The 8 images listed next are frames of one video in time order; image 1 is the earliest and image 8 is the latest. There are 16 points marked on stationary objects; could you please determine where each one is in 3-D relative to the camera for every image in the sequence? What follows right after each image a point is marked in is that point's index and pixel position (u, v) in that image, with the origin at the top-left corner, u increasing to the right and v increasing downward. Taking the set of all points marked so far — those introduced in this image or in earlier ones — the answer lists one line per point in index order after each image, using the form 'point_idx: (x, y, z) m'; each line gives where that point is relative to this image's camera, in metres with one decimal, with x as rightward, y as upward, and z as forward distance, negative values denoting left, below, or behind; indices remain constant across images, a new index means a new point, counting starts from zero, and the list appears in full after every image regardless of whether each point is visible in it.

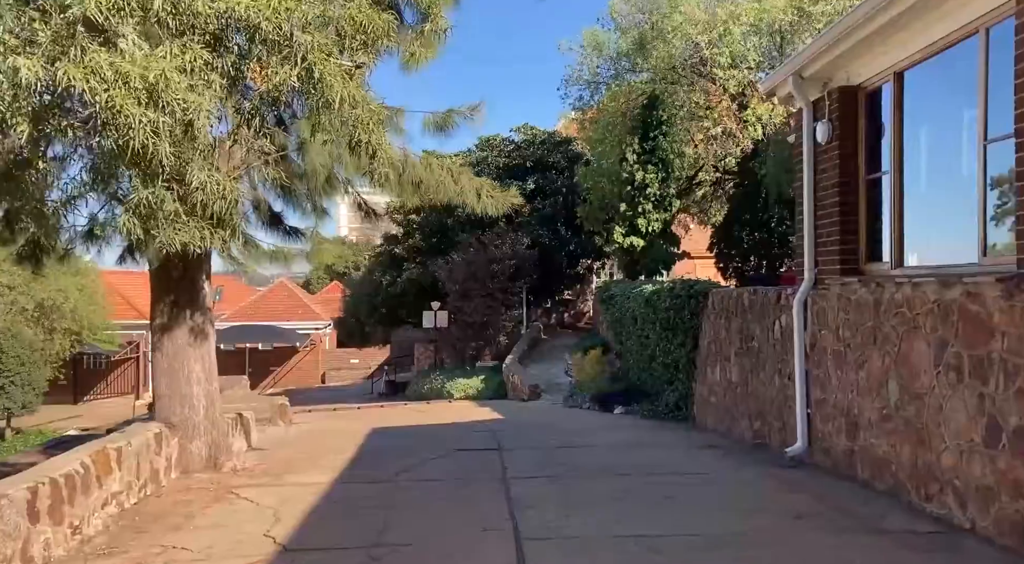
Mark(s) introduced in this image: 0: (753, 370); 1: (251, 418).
0: (+2.5, -0.9, +8.4) m
1: (-2.9, -1.5, +9.0) m
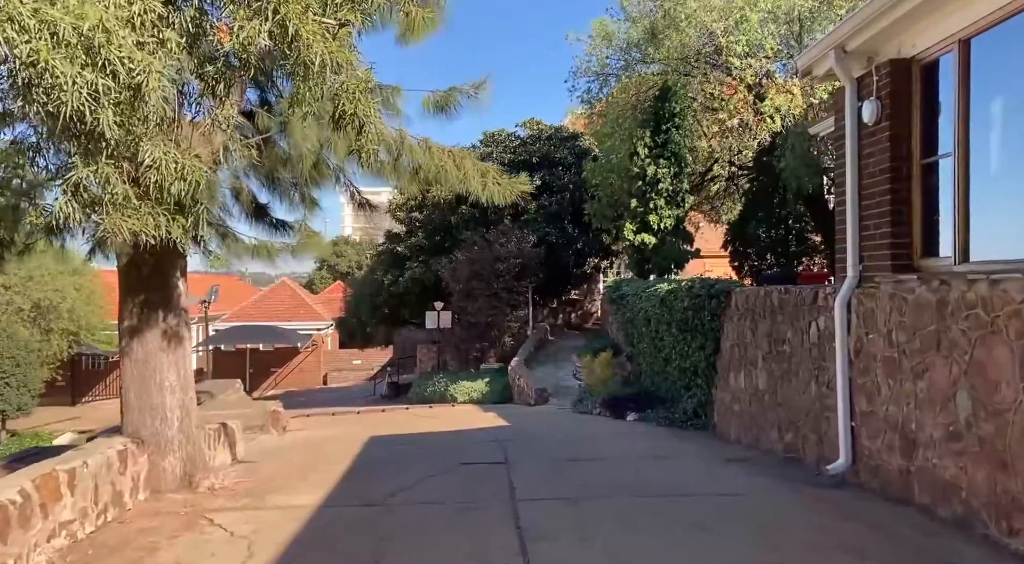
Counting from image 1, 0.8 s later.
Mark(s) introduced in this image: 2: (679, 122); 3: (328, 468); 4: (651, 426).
0: (+2.6, -0.9, +7.7) m
1: (-2.8, -1.5, +8.3) m
2: (+3.4, +3.2, +16.3) m
3: (-1.7, -1.8, +7.6) m
4: (+1.9, -2.0, +11.1) m
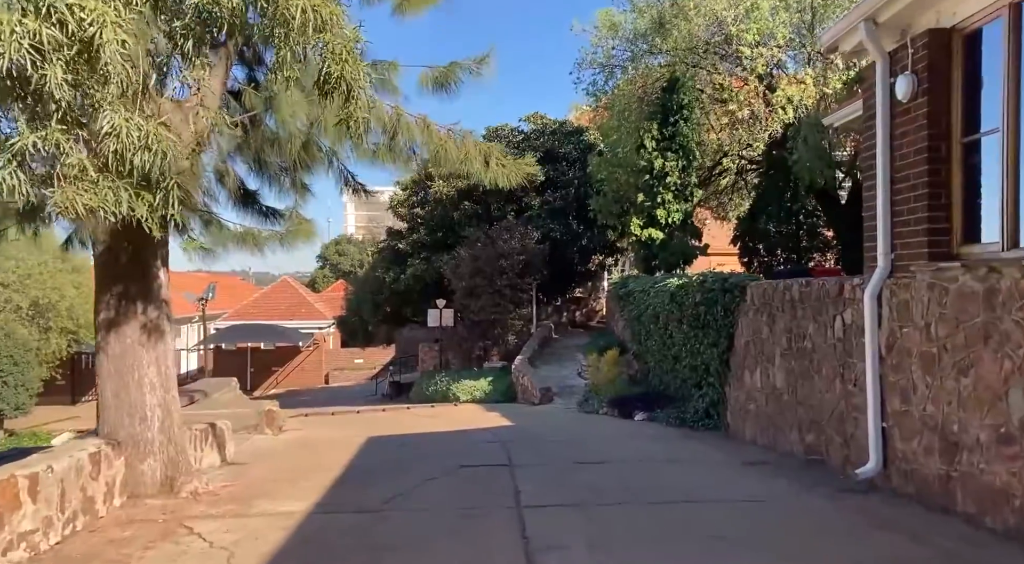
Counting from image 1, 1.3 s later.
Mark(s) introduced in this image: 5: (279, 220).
0: (+2.6, -0.8, +7.3) m
1: (-2.8, -1.4, +7.9) m
2: (+3.5, +3.3, +15.9) m
3: (-1.7, -1.7, +7.2) m
4: (+2.0, -1.9, +10.6) m
5: (-2.0, +0.5, +7.0) m
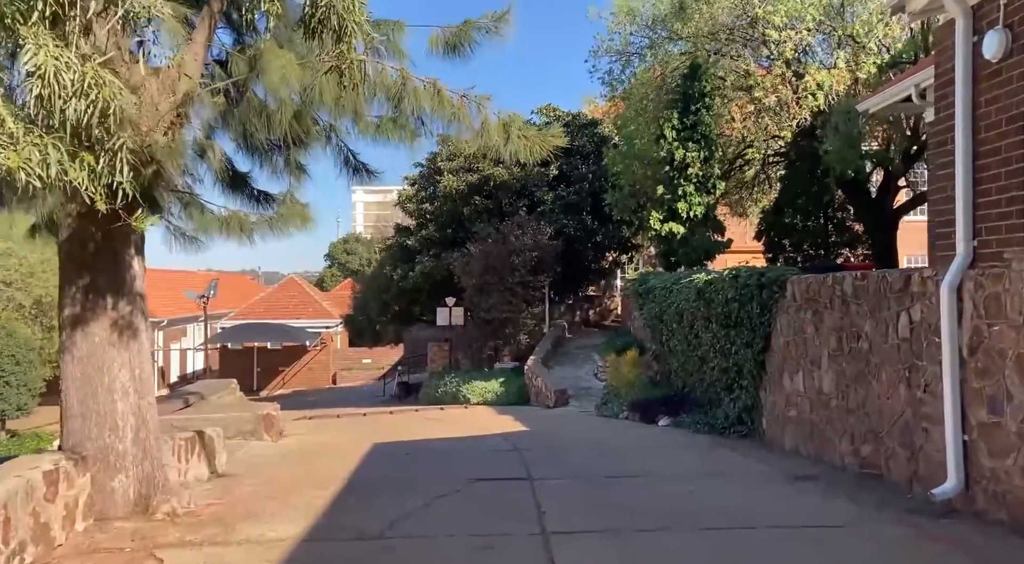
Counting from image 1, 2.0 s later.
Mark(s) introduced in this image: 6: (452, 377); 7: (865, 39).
0: (+2.8, -0.8, +6.5) m
1: (-2.6, -1.4, +7.1) m
2: (+3.7, +3.4, +15.1) m
3: (-1.5, -1.6, +6.4) m
4: (+2.2, -1.8, +9.9) m
5: (-1.9, +0.6, +6.3) m
6: (-1.5, -2.3, +19.8) m
7: (+6.0, +4.2, +13.8) m
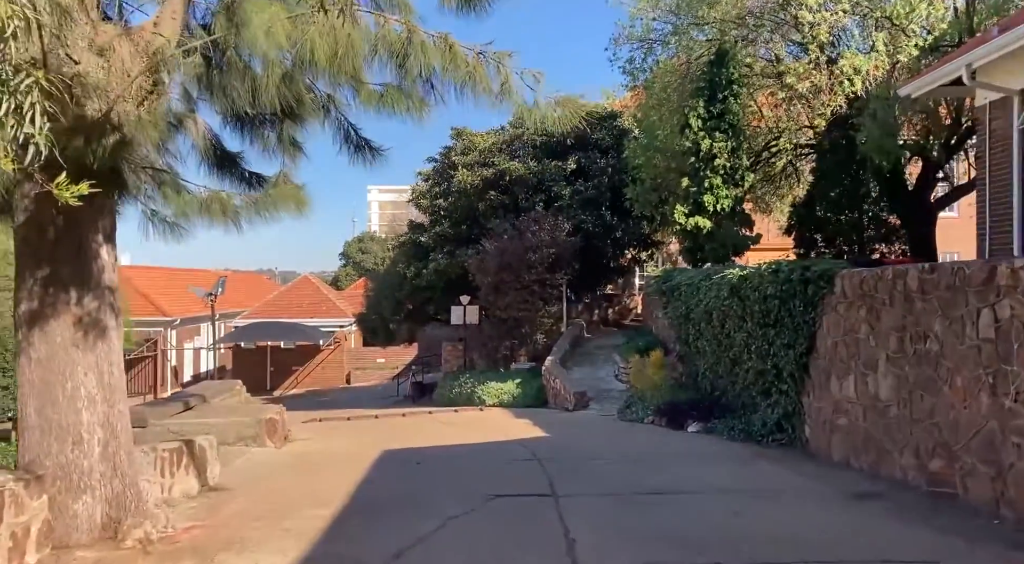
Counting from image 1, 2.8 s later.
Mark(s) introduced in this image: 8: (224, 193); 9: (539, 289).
0: (+2.9, -0.7, +5.8) m
1: (-2.4, -1.3, +6.5) m
2: (+4.0, +3.4, +14.3) m
3: (-1.4, -1.6, +5.8) m
4: (+2.4, -1.8, +9.1) m
5: (-1.7, +0.6, +5.6) m
6: (-1.1, -2.3, +19.1) m
7: (+6.3, +4.2, +13.0) m
8: (-1.8, +0.6, +5.0) m
9: (+0.6, -0.2, +19.3) m
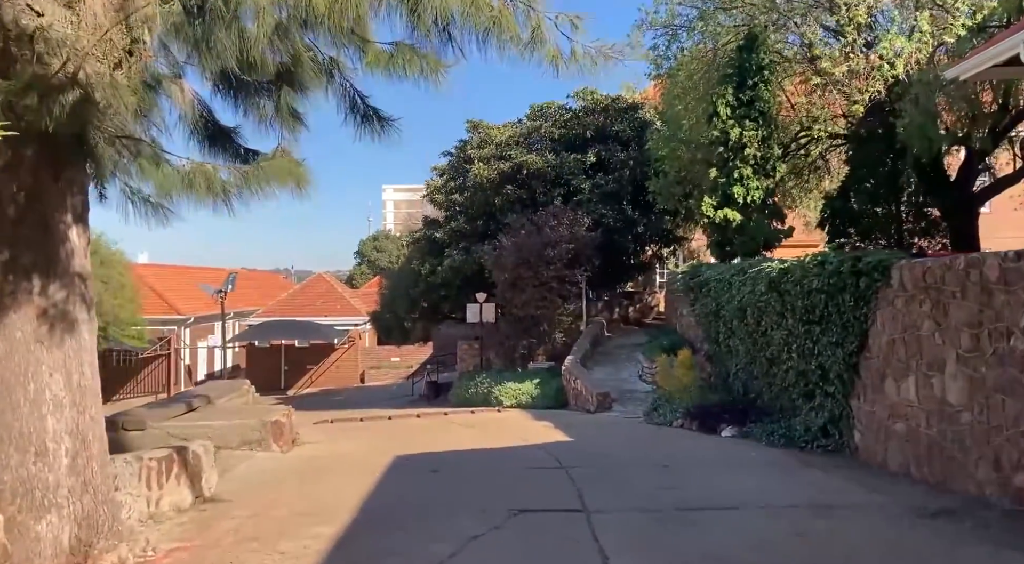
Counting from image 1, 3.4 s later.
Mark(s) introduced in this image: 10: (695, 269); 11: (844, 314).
0: (+3.1, -0.7, +5.1) m
1: (-2.2, -1.3, +5.9) m
2: (+4.3, +3.5, +13.6) m
3: (-1.2, -1.5, +5.2) m
4: (+2.6, -1.7, +8.5) m
5: (-1.5, +0.7, +5.0) m
6: (-0.7, -2.2, +18.5) m
7: (+6.6, +4.3, +12.3) m
8: (-1.6, +0.6, +4.5) m
9: (+1.1, -0.1, +18.7) m
10: (+3.1, +0.2, +13.9) m
11: (+3.1, -0.3, +7.5) m
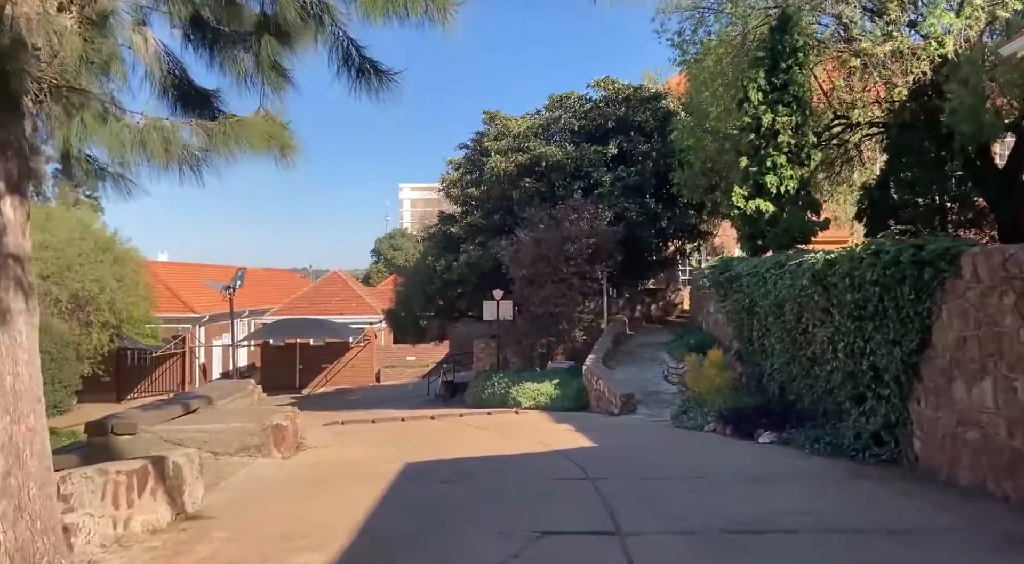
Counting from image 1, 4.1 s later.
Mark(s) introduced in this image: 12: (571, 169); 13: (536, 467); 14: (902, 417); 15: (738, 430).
0: (+3.2, -0.6, +4.3) m
1: (-2.1, -1.2, +5.3) m
2: (+4.6, +3.6, +12.8) m
3: (-1.1, -1.4, +4.5) m
4: (+2.8, -1.6, +7.7) m
5: (-1.4, +0.8, +4.3) m
6: (-0.2, -2.1, +17.8) m
7: (+6.9, +4.4, +11.4) m
8: (-1.5, +0.7, +3.8) m
9: (+1.5, 0.0, +17.9) m
10: (+3.4, +0.3, +13.1) m
11: (+3.2, -0.2, +6.7) m
12: (+1.5, +2.8, +19.8) m
13: (+0.2, -1.7, +7.5) m
14: (+3.4, -1.1, +7.0) m
15: (+2.7, -1.7, +9.5) m
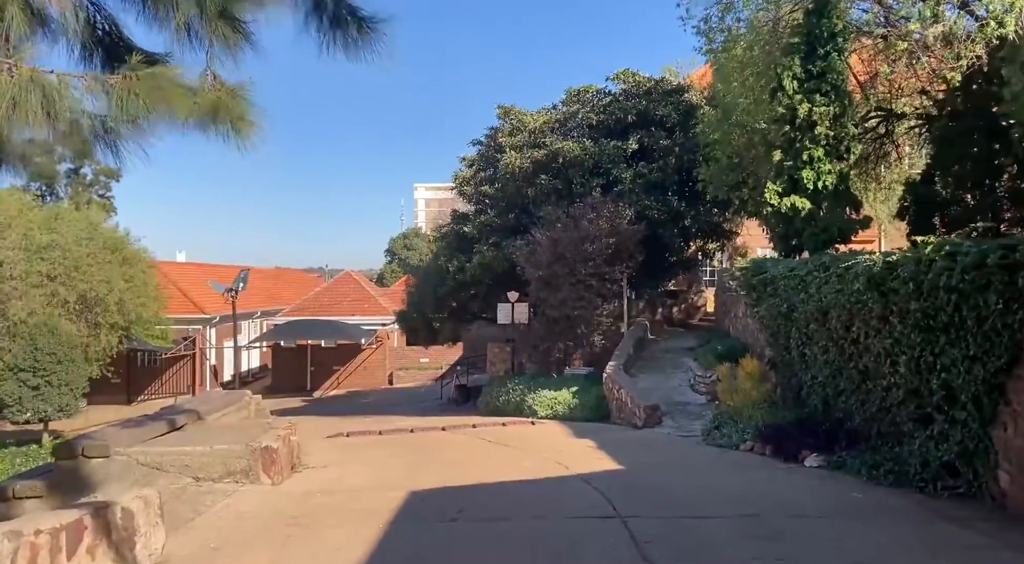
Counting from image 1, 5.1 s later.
0: (+3.3, -0.7, +3.4) m
1: (-2.0, -1.2, +4.4) m
2: (+4.9, +3.5, +11.9) m
3: (-1.0, -1.5, +3.6) m
4: (+2.9, -1.7, +6.8) m
5: (-1.3, +0.7, +3.5) m
6: (+0.1, -2.1, +16.9) m
7: (+7.1, +4.3, +10.4) m
8: (-1.5, +0.6, +2.9) m
9: (+1.8, -0.1, +17.0) m
10: (+3.7, +0.3, +12.1) m
11: (+3.4, -0.3, +5.8) m
12: (+1.8, +2.7, +18.9) m
13: (+0.4, -1.8, +6.7) m
14: (+3.5, -1.2, +6.0) m
15: (+2.8, -1.8, +8.6) m
